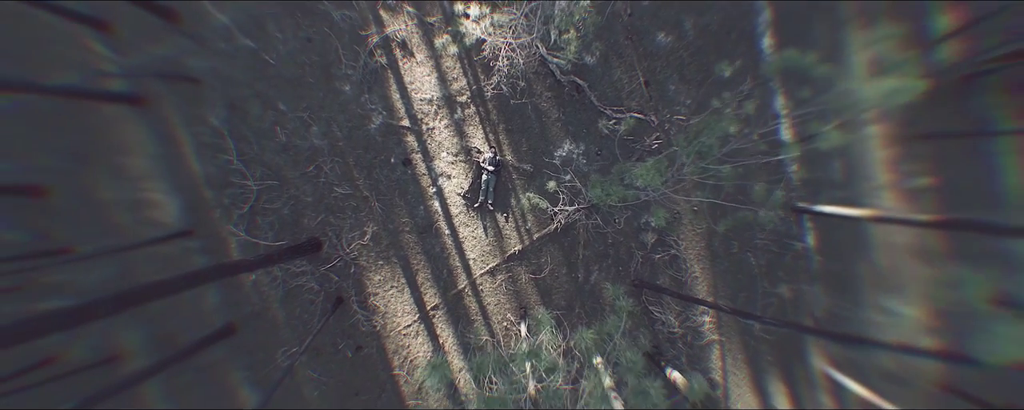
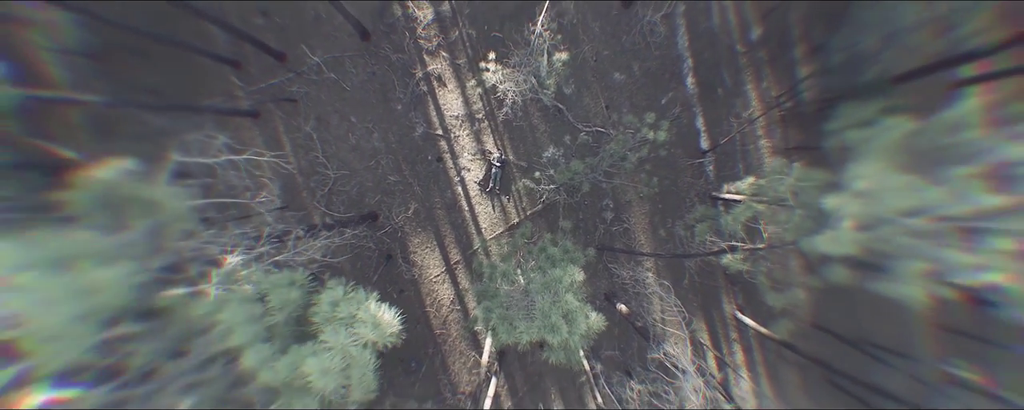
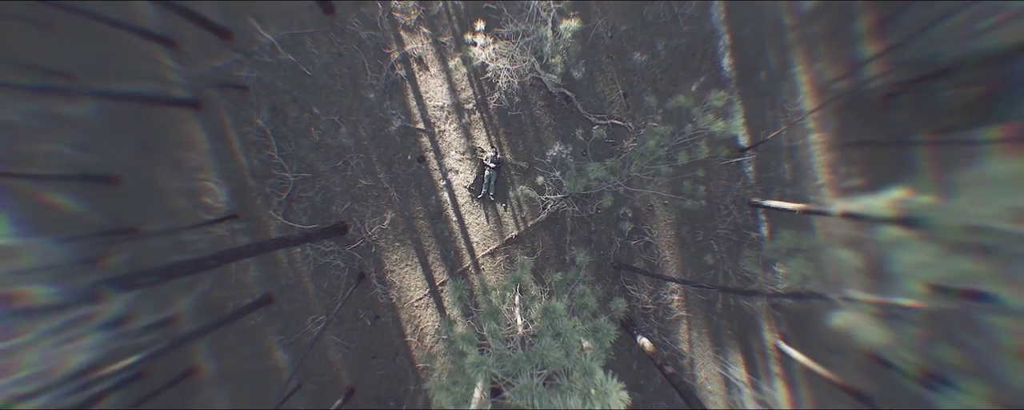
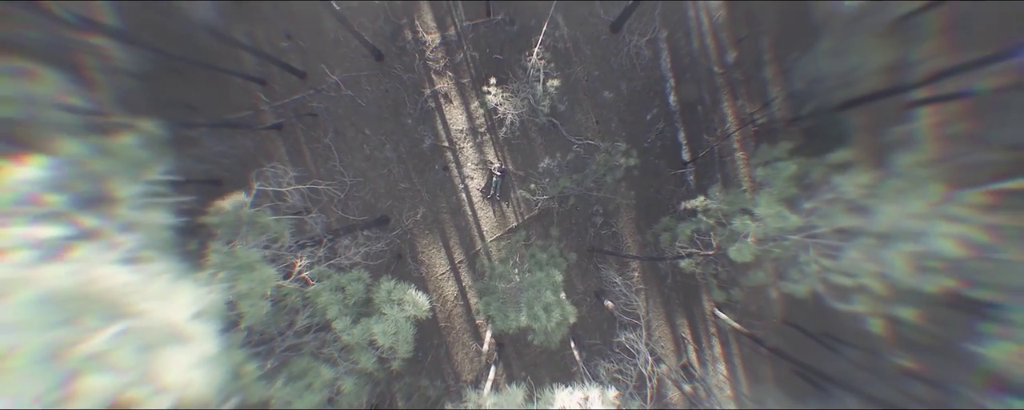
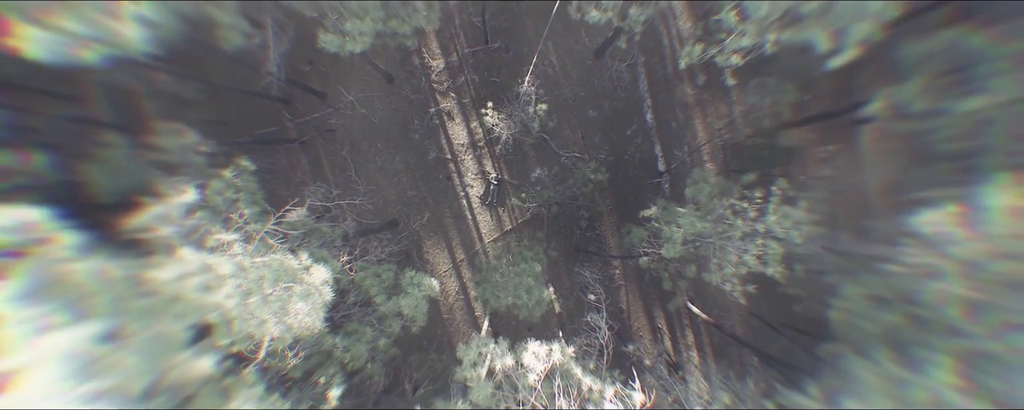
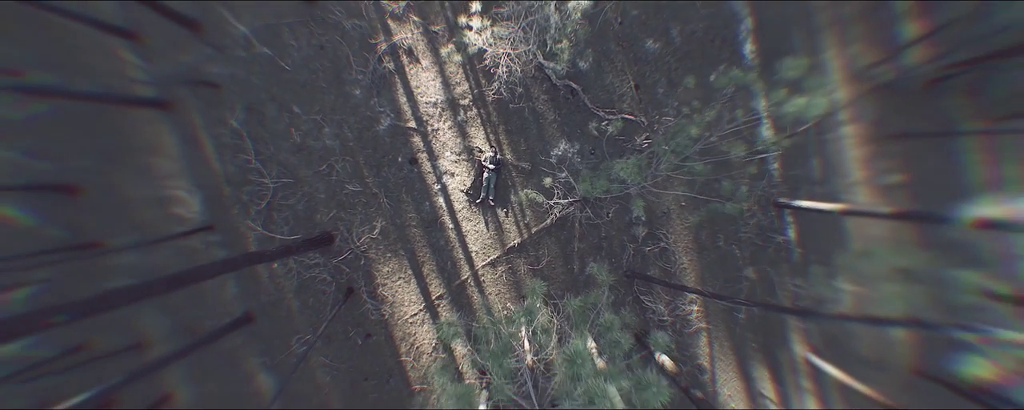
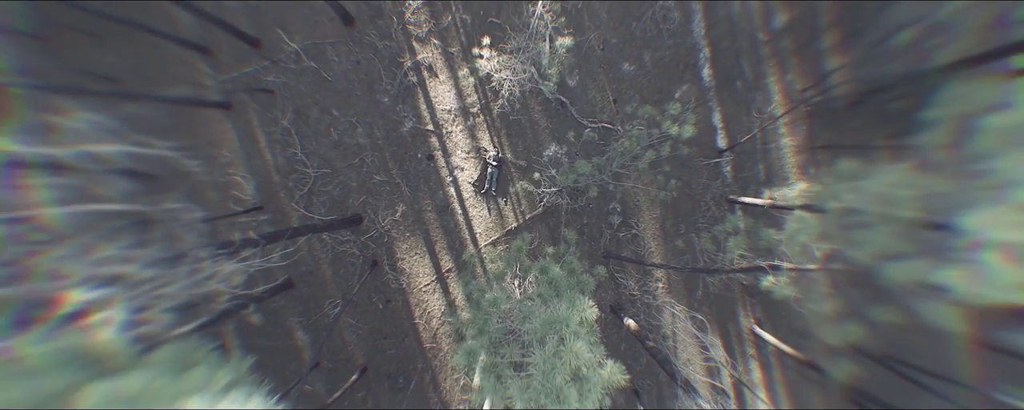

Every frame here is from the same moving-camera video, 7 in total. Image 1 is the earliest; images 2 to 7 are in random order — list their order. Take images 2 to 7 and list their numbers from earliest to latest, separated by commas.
6, 3, 7, 2, 4, 5
